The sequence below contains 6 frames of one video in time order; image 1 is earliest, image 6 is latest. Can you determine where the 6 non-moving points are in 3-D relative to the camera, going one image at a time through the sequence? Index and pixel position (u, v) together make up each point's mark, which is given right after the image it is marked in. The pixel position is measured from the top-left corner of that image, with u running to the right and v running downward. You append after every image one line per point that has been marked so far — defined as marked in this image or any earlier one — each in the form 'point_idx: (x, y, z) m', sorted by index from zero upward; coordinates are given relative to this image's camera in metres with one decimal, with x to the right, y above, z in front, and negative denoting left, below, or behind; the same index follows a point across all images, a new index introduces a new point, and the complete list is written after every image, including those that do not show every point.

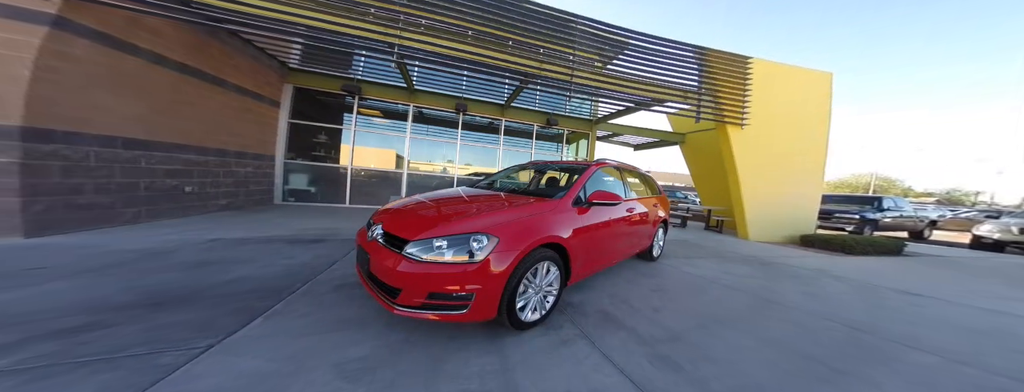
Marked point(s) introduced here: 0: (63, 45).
0: (-6.4, +2.2, +3.6) m
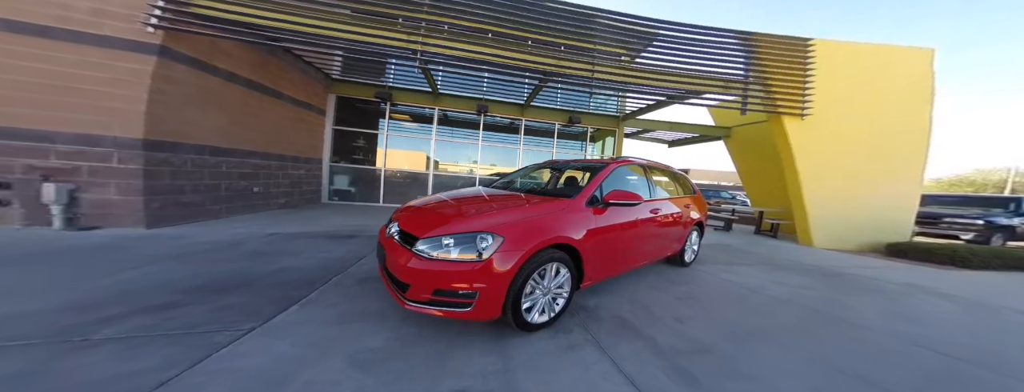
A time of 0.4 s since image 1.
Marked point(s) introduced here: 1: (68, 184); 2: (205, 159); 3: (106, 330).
0: (-6.1, +2.2, +4.4) m
1: (-6.8, +0.2, +4.0) m
2: (-6.3, +0.8, +5.2) m
3: (-2.7, -0.9, +1.6) m
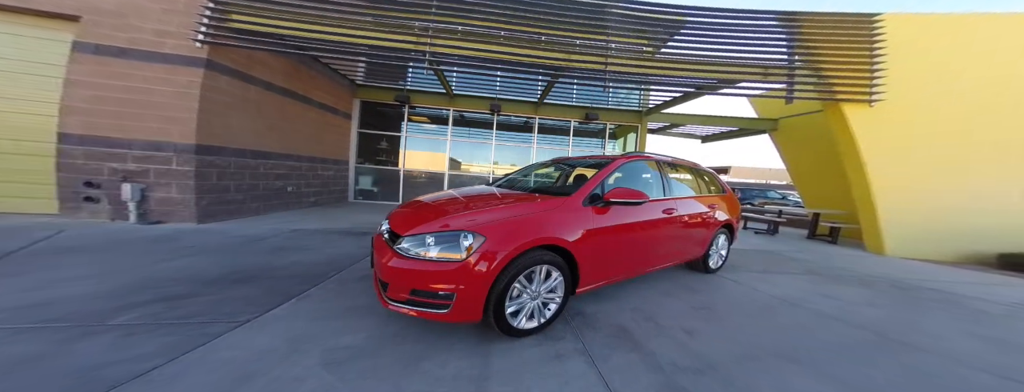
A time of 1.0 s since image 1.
0: (-5.9, +2.2, +4.9) m
1: (-6.7, +0.2, +4.6) m
2: (-6.1, +0.8, +5.8) m
3: (-2.8, -0.8, +1.8) m
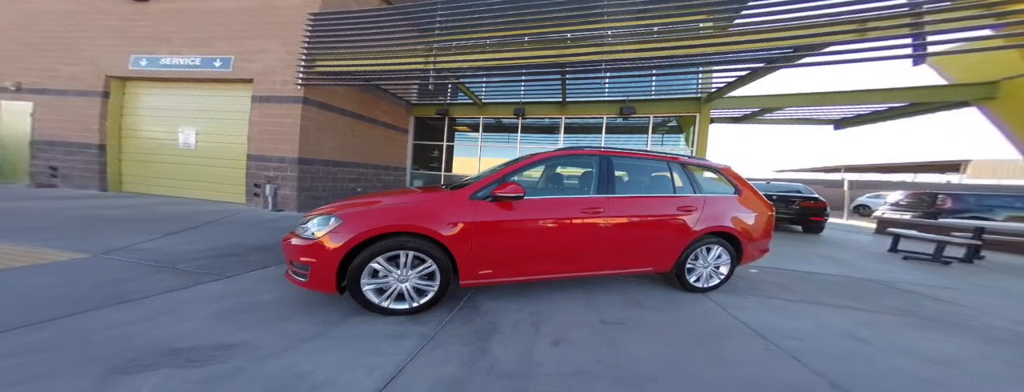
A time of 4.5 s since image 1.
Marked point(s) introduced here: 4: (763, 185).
0: (-5.7, +2.3, +7.0) m
1: (-6.5, +0.3, +6.9) m
2: (-5.6, +0.8, +7.8) m
3: (-3.8, -0.8, +3.0) m
4: (+9.0, +0.4, +9.0) m
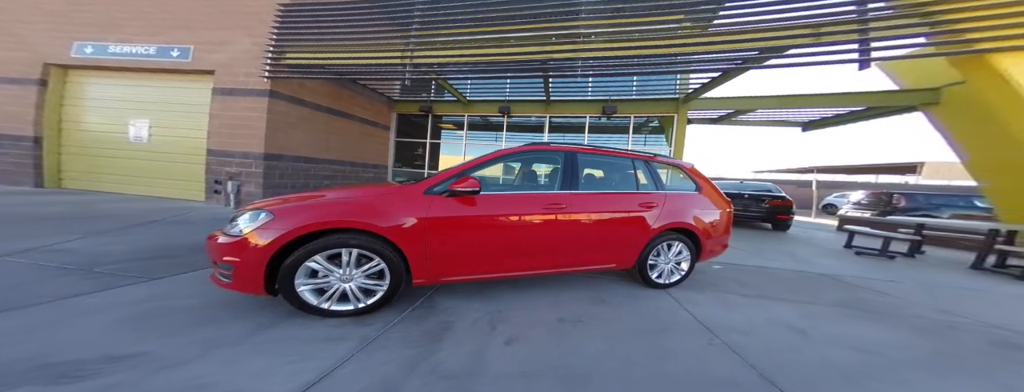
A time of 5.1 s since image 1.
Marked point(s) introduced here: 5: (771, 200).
0: (-6.3, +2.3, +6.7) m
1: (-7.1, +0.4, +6.5) m
2: (-6.2, +0.9, +7.5) m
3: (-4.2, -0.7, +2.8) m
4: (+8.3, +0.4, +9.4) m
5: (+8.7, -0.2, +8.5) m
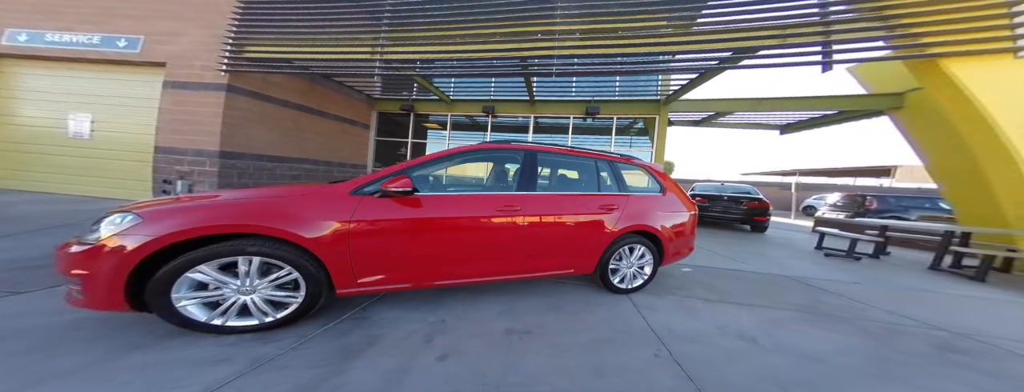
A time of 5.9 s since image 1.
0: (-6.9, +2.3, +6.3) m
1: (-7.7, +0.3, +6.1) m
2: (-6.8, +0.9, +7.1) m
3: (-4.7, -0.7, +2.5) m
4: (+7.6, +0.4, +9.5) m
5: (+8.0, -0.2, +8.6) m
